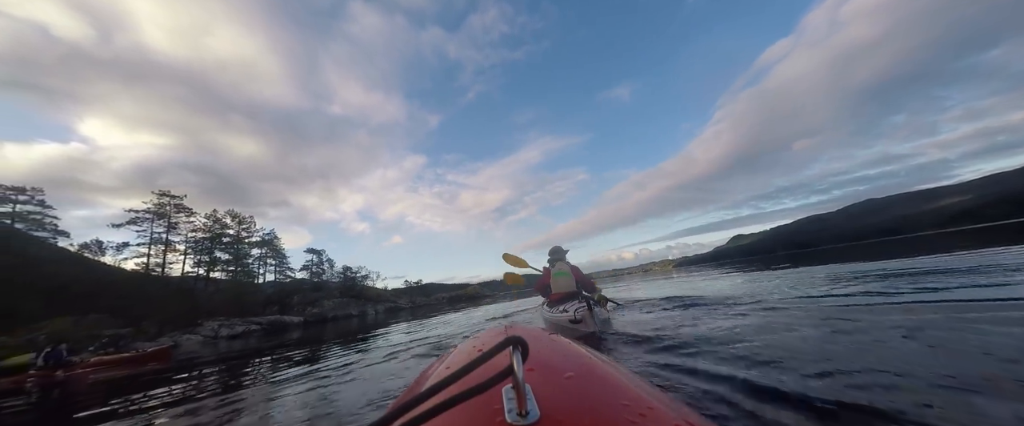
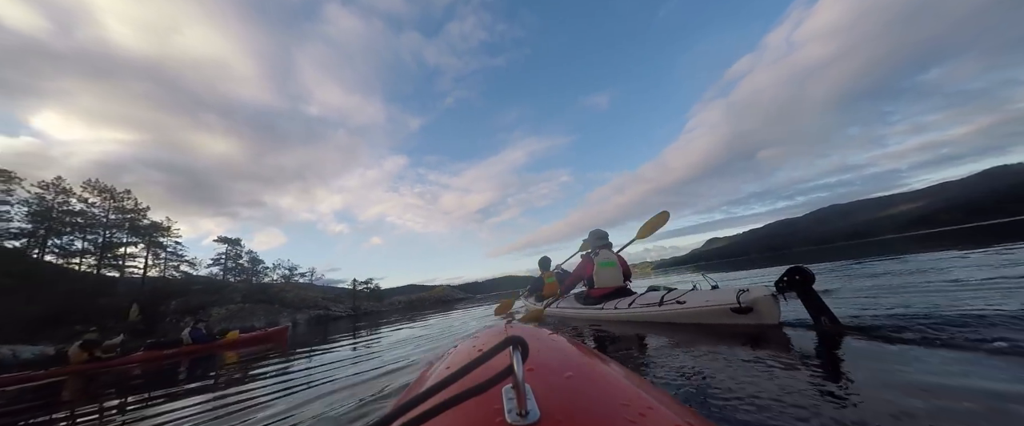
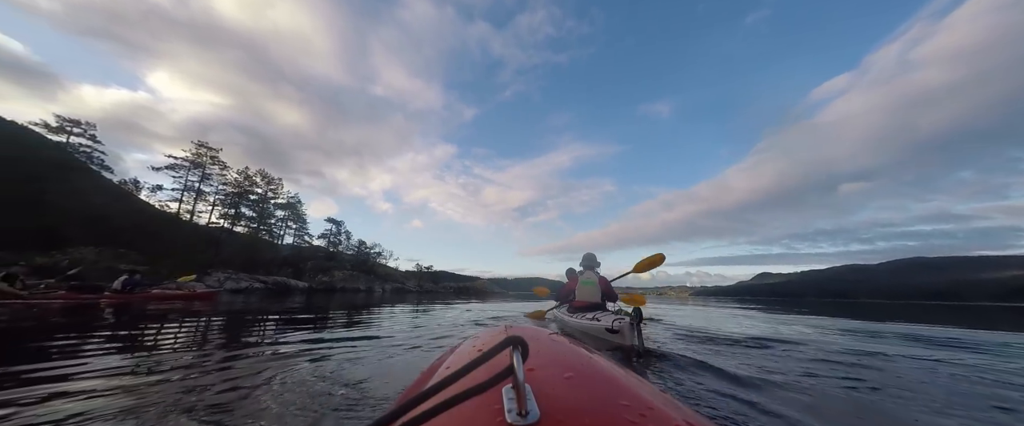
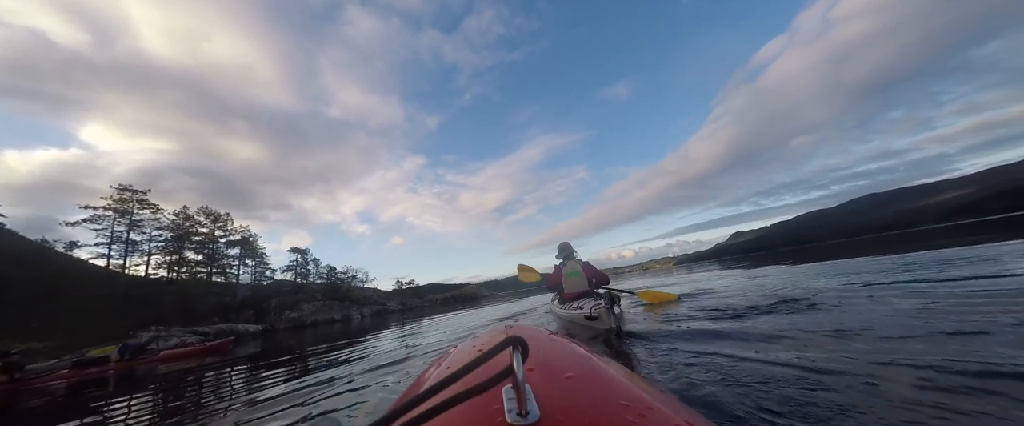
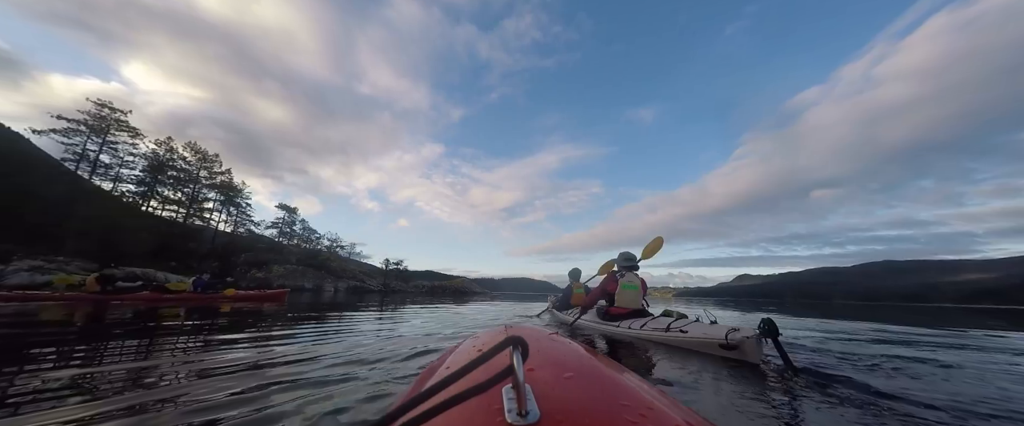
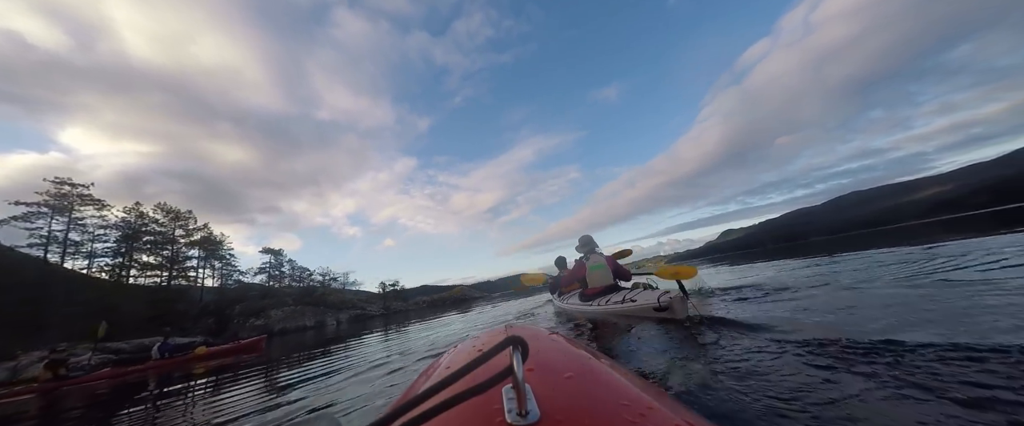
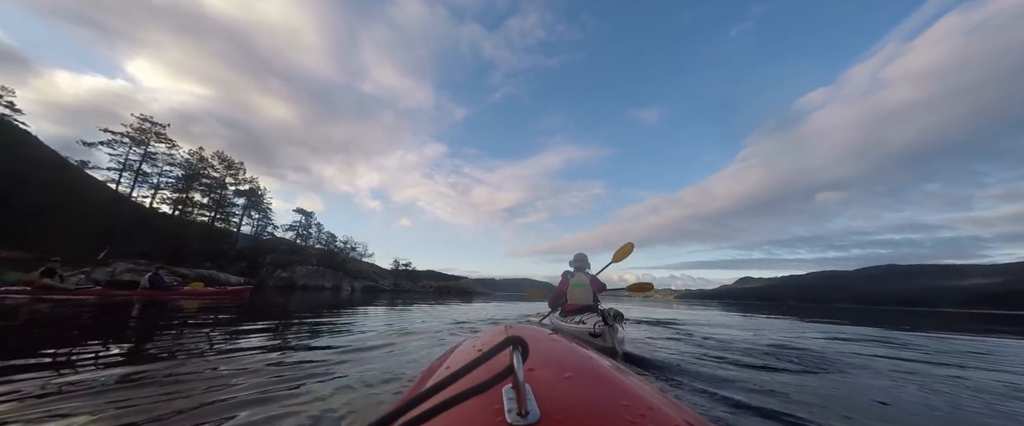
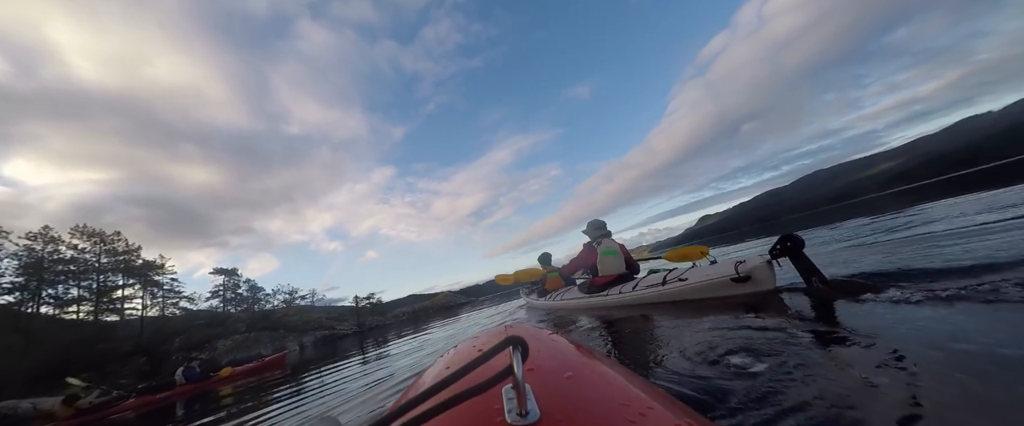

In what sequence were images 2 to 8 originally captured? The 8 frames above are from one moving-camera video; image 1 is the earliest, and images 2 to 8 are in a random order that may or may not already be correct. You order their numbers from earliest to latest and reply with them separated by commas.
3, 4, 7, 6, 5, 8, 2
